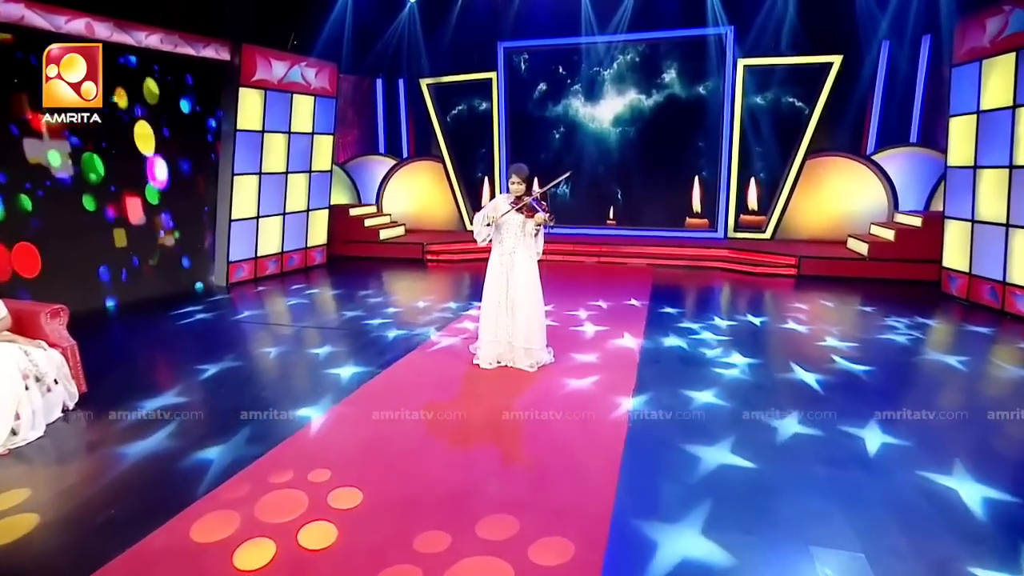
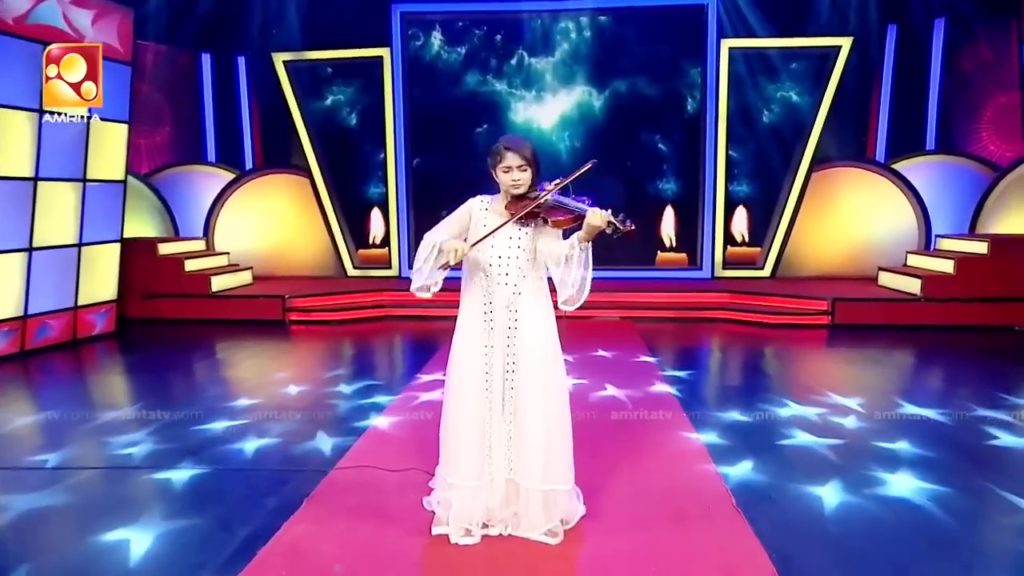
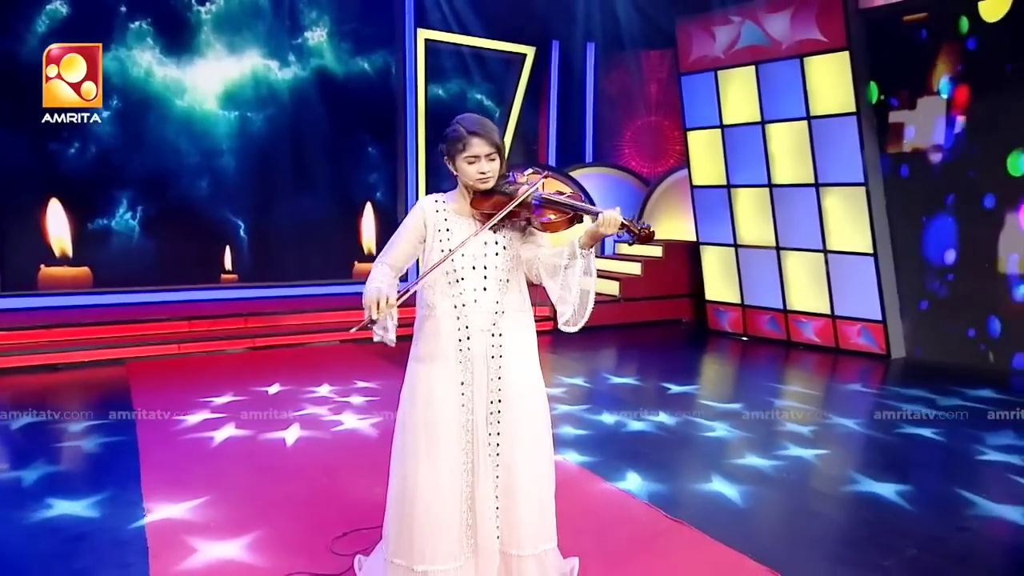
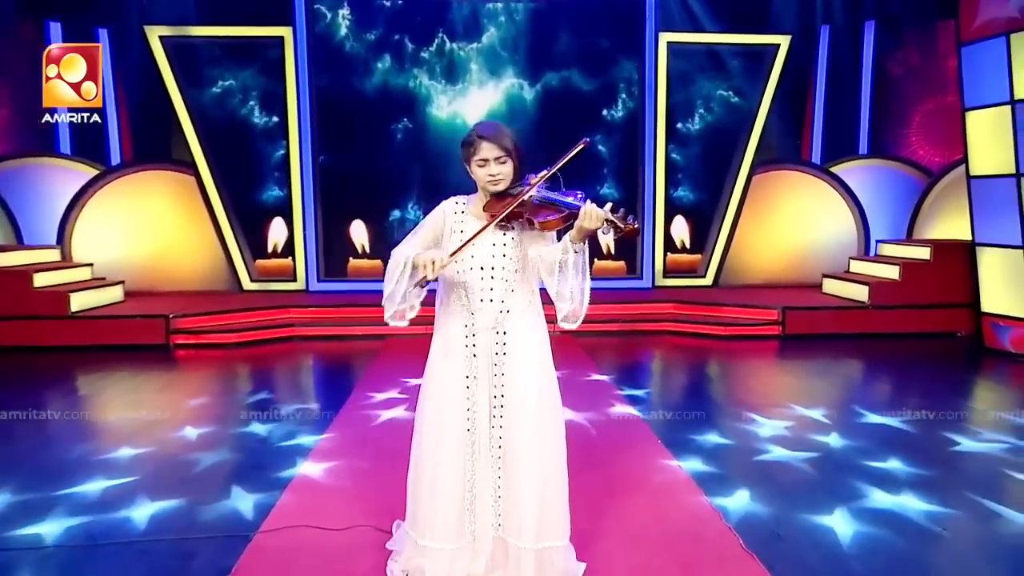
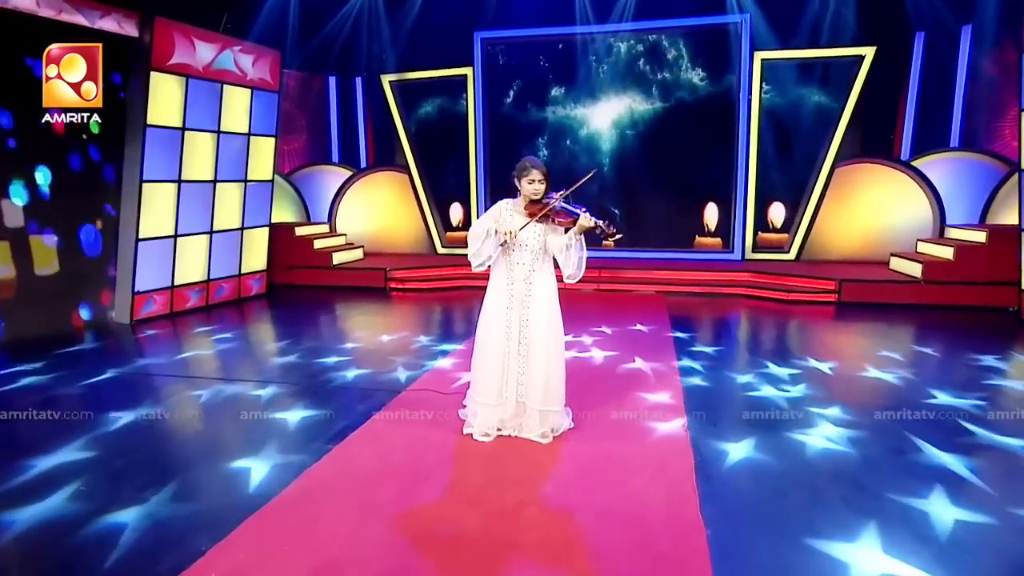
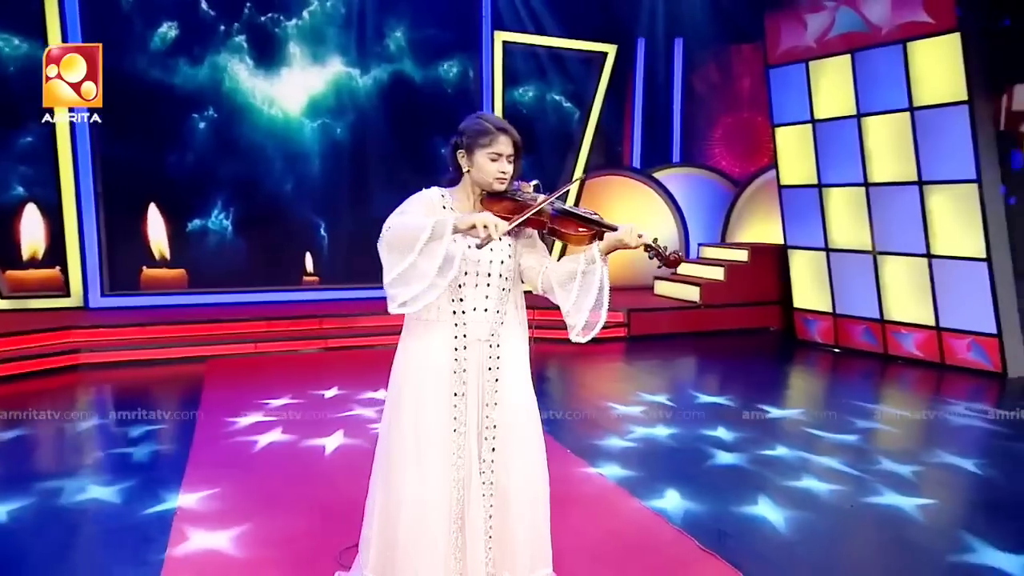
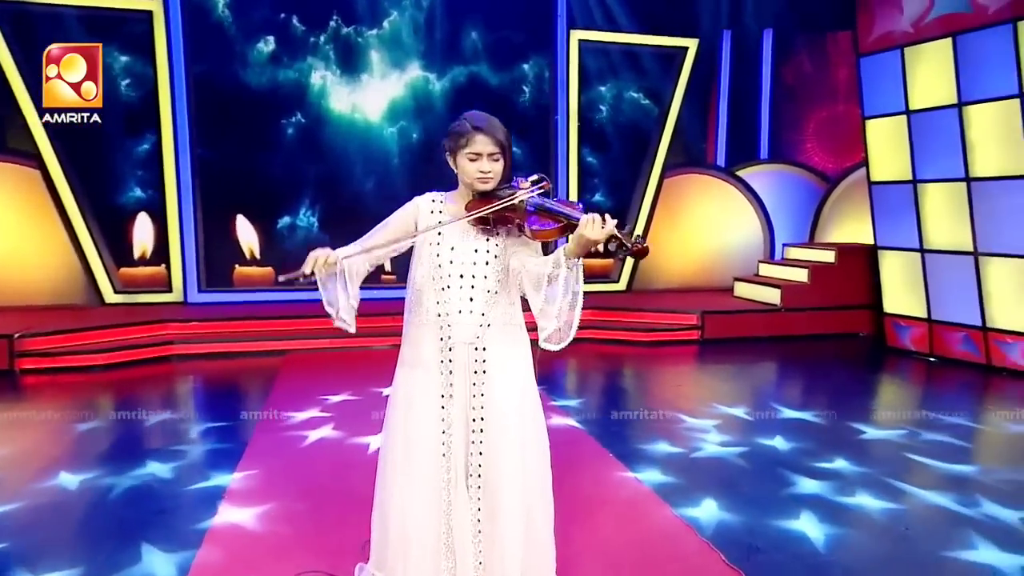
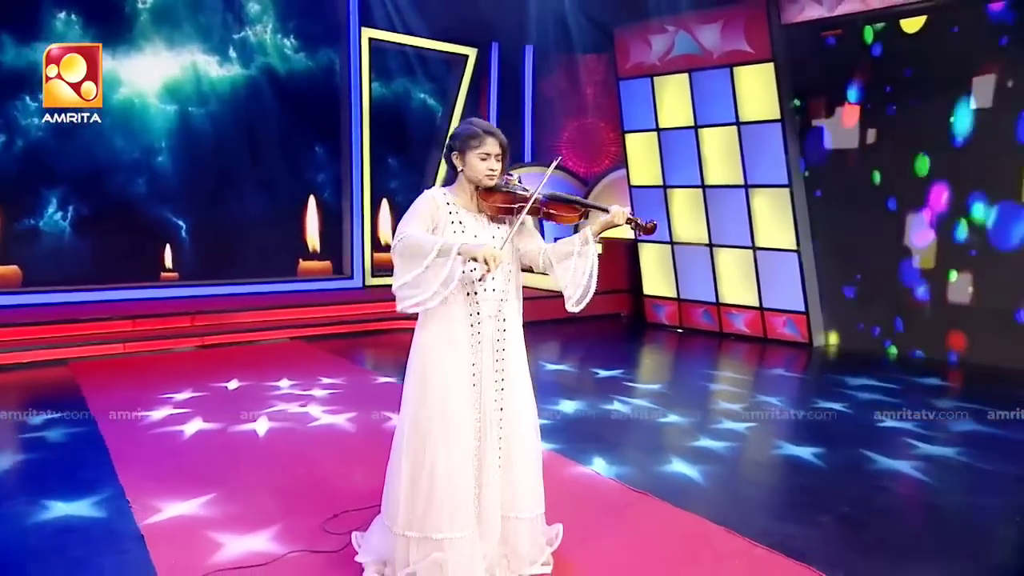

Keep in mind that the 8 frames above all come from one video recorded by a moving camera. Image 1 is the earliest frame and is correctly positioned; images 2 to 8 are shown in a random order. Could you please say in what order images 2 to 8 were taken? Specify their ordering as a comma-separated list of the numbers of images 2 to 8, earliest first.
5, 2, 4, 7, 6, 3, 8
